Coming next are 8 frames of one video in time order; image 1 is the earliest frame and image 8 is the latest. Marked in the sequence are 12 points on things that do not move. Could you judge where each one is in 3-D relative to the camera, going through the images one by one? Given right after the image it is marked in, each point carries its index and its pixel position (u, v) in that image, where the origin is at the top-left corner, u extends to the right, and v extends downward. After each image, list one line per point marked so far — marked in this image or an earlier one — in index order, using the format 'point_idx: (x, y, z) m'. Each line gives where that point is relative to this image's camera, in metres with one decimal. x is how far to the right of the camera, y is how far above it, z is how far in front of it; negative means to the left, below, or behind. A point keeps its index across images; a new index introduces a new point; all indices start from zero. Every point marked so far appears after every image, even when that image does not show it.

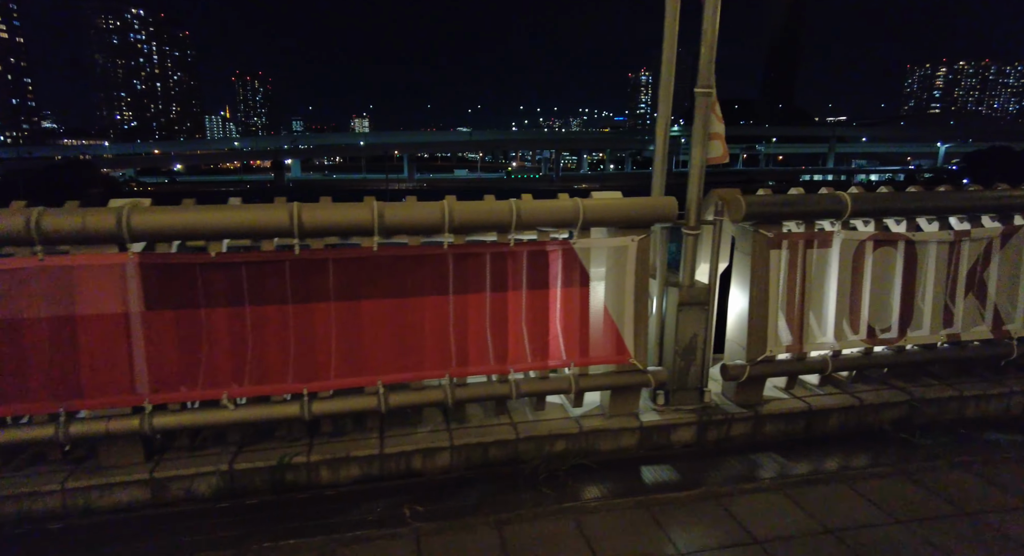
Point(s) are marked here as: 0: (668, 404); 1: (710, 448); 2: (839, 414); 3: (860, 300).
0: (+1.3, -1.0, +4.9) m
1: (+1.5, -1.4, +4.8) m
2: (+2.7, -1.1, +5.0) m
3: (+2.8, -0.2, +4.9) m
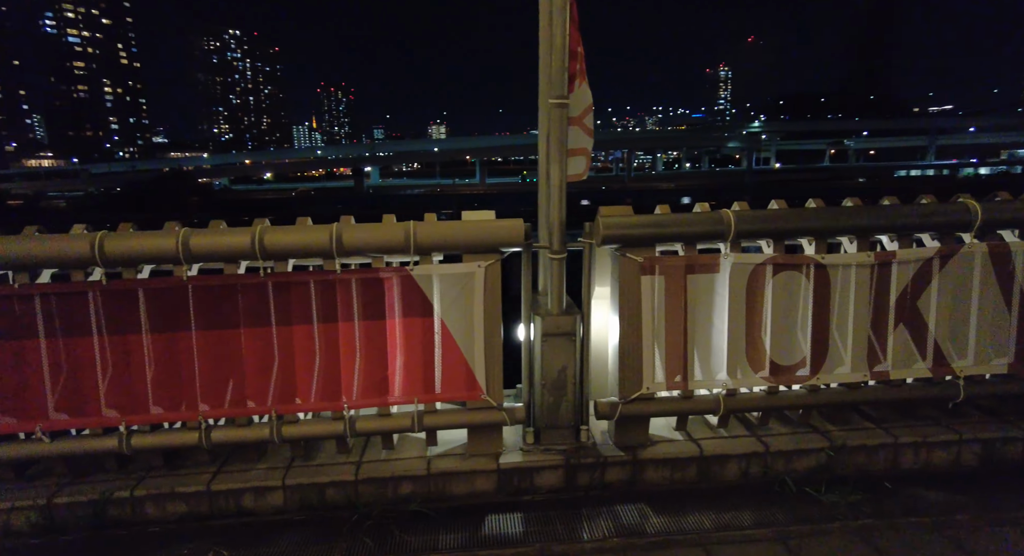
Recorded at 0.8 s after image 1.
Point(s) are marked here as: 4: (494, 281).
0: (+0.2, -1.2, +4.4) m
1: (+0.5, -1.6, +4.3) m
2: (+1.6, -1.3, +4.4) m
3: (+1.7, -0.4, +4.3) m
4: (-0.1, 0.0, +4.1) m
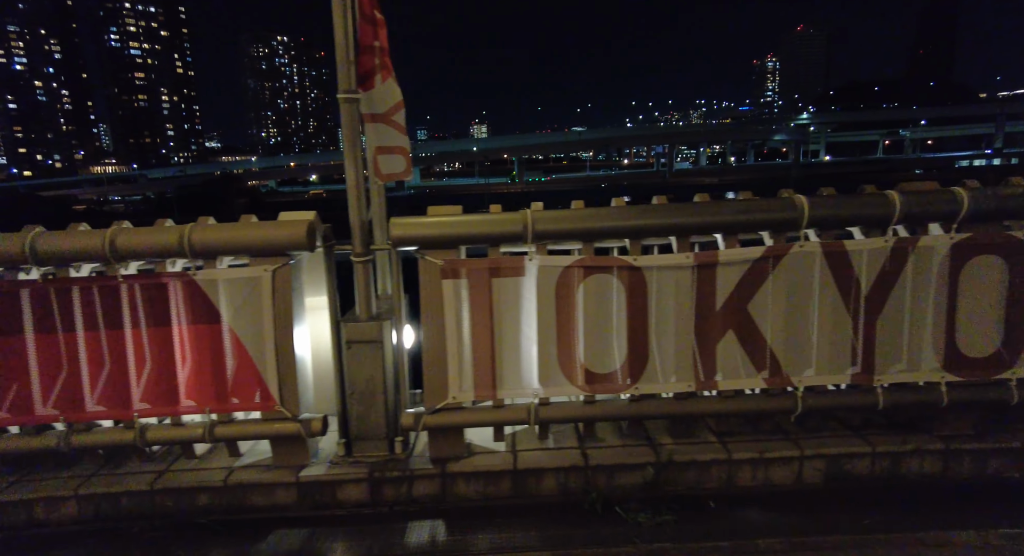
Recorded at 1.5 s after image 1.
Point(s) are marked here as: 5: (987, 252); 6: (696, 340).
0: (-1.1, -1.2, +4.2) m
1: (-0.9, -1.6, +4.1) m
2: (+0.3, -1.3, +4.1) m
3: (+0.4, -0.4, +4.0) m
4: (-1.5, -0.1, +3.9) m
5: (+3.1, +0.2, +3.9) m
6: (+1.2, -0.4, +4.0) m
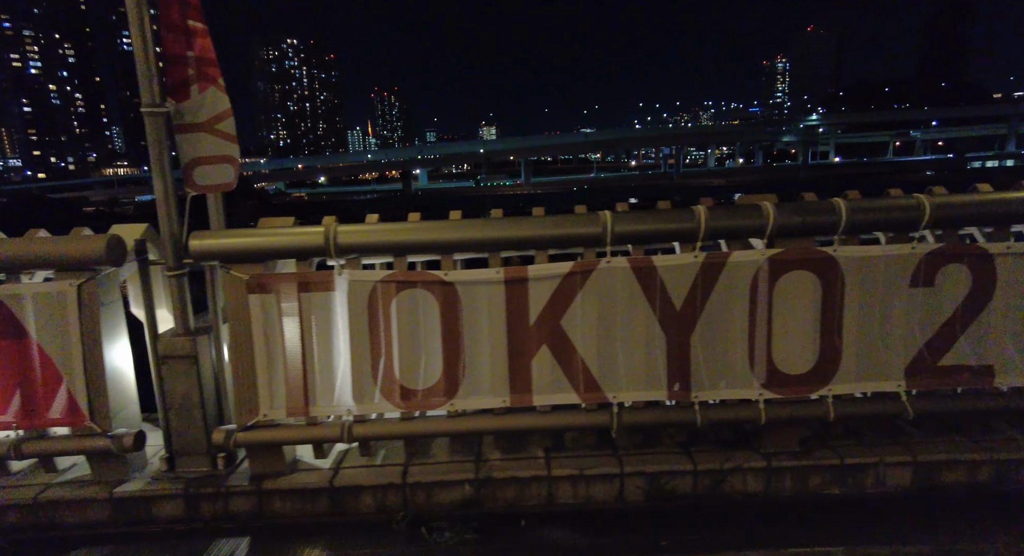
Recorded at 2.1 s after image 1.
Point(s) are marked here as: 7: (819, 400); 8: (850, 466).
0: (-2.4, -1.3, +4.2) m
1: (-2.1, -1.7, +4.1) m
2: (-0.9, -1.4, +4.1) m
3: (-0.9, -0.5, +4.0) m
4: (-2.7, -0.1, +3.9) m
5: (+1.8, +0.1, +3.8) m
6: (0.0, -0.5, +4.0) m
7: (+2.0, -0.8, +4.0) m
8: (+2.3, -1.3, +4.0) m
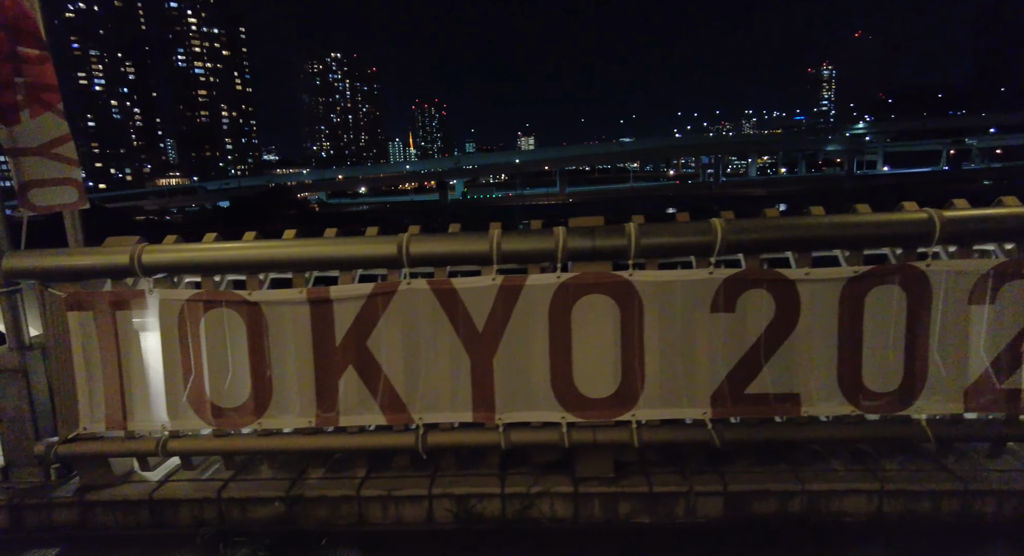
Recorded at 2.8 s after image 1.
0: (-3.7, -1.5, +4.3) m
1: (-3.4, -1.8, +4.2) m
2: (-2.2, -1.6, +4.1) m
3: (-2.2, -0.6, +4.1) m
4: (-4.0, -0.3, +4.1) m
5: (+0.5, -0.1, +3.8) m
6: (-1.3, -0.6, +4.0) m
7: (+0.7, -1.0, +3.9) m
8: (+1.0, -1.4, +3.9) m
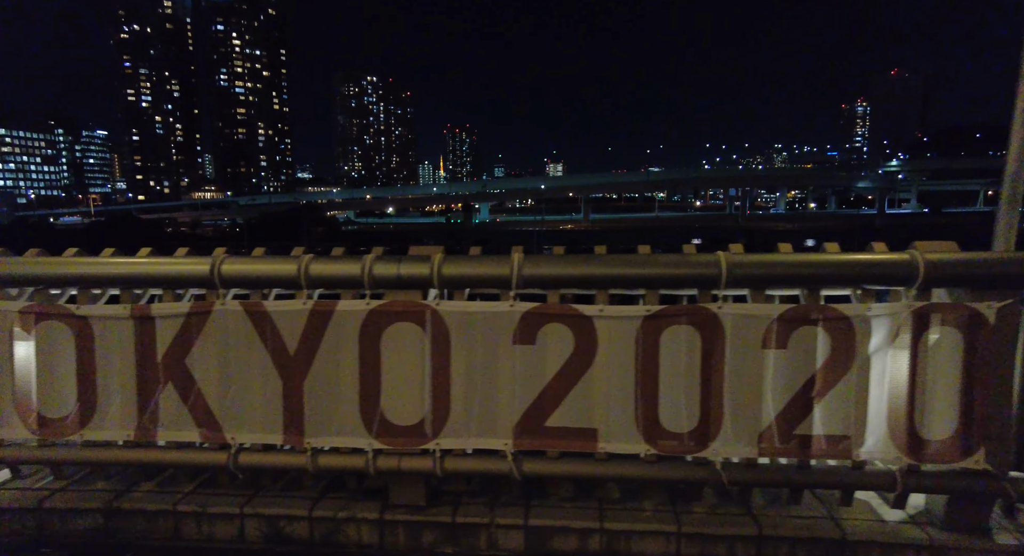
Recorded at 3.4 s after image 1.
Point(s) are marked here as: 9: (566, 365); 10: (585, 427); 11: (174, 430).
0: (-4.9, -1.5, +4.4) m
1: (-4.7, -1.8, +4.3) m
2: (-3.5, -1.7, +4.2) m
3: (-3.4, -0.7, +4.2) m
4: (-5.2, -0.3, +4.2) m
5: (-0.7, -0.3, +3.9) m
6: (-2.6, -0.8, +4.1) m
7: (-0.5, -1.2, +4.0) m
8: (-0.3, -1.6, +3.9) m
9: (+0.3, -0.6, +3.8) m
10: (+0.5, -1.0, +3.8) m
11: (-2.3, -1.0, +4.1) m
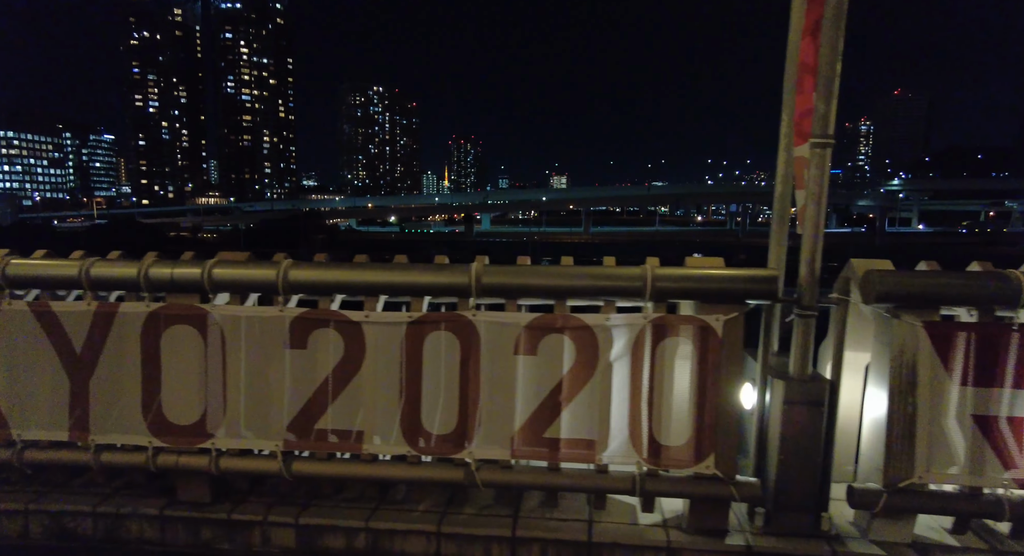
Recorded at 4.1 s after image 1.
0: (-6.5, -1.4, +4.5) m
1: (-6.2, -1.8, +4.3) m
2: (-5.1, -1.6, +4.3) m
3: (-4.9, -0.7, +4.2) m
4: (-6.7, -0.2, +4.3) m
5: (-2.2, -0.3, +4.0) m
6: (-4.1, -0.8, +4.2) m
7: (-2.1, -1.2, +4.1) m
8: (-1.9, -1.6, +4.1) m
9: (-1.2, -0.6, +4.0) m
10: (-1.0, -1.0, +4.0) m
11: (-3.8, -1.0, +4.2) m
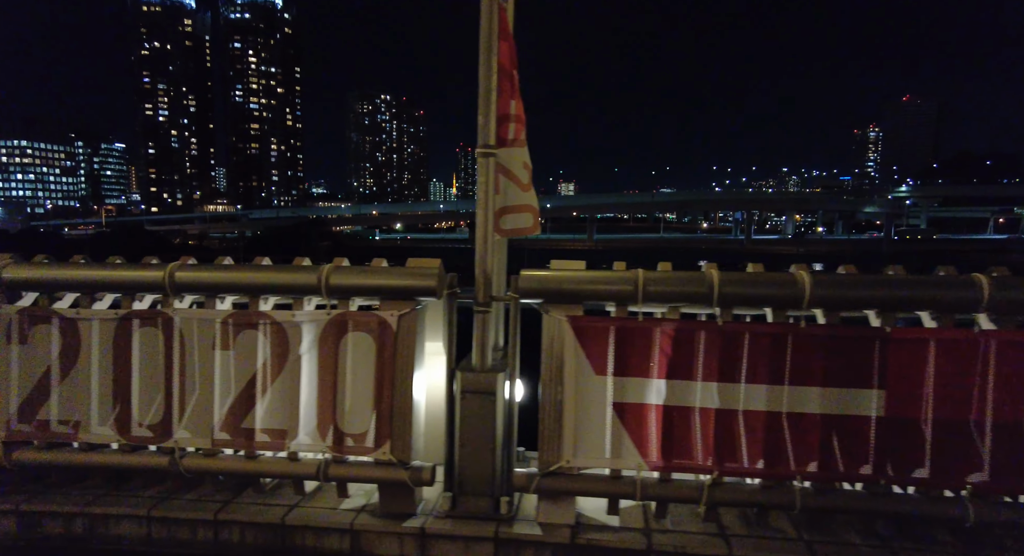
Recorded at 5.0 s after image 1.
0: (-8.5, -1.4, +4.6) m
1: (-8.3, -1.8, +4.4) m
2: (-7.1, -1.6, +4.4) m
3: (-7.0, -0.7, +4.4) m
4: (-8.8, -0.2, +4.4) m
5: (-4.2, -0.3, +4.2) m
6: (-6.1, -0.8, +4.4) m
7: (-4.1, -1.2, +4.3) m
8: (-3.9, -1.6, +4.3) m
9: (-3.2, -0.6, +4.2) m
10: (-3.1, -1.0, +4.2) m
11: (-5.9, -1.0, +4.4) m
